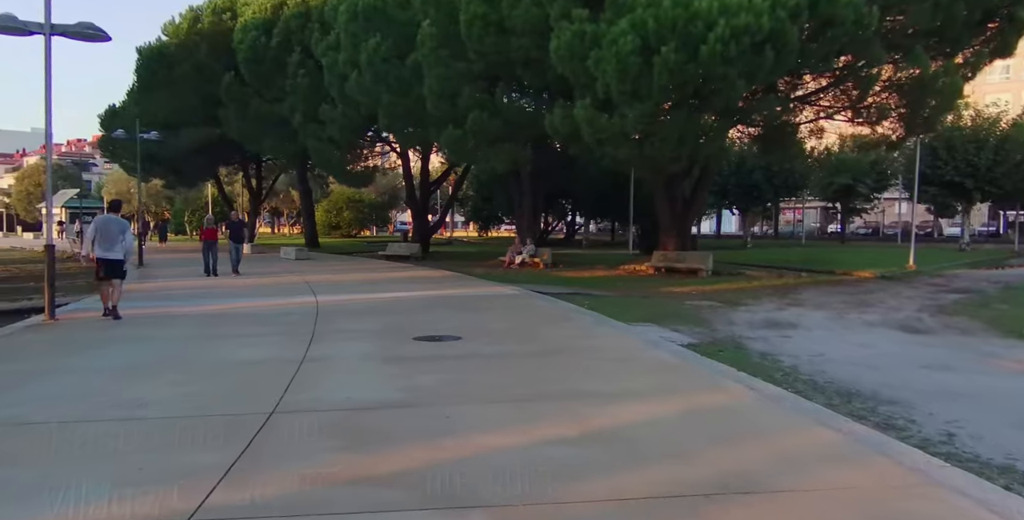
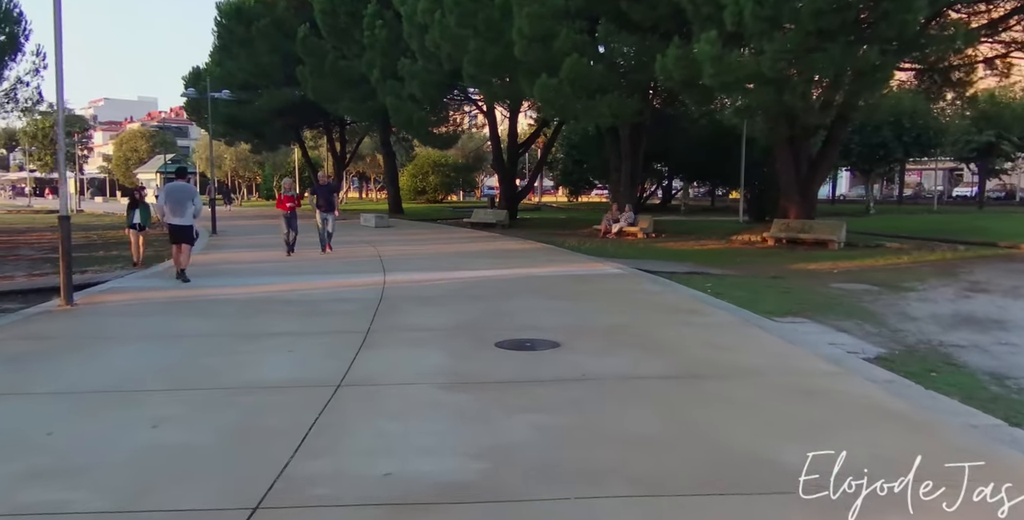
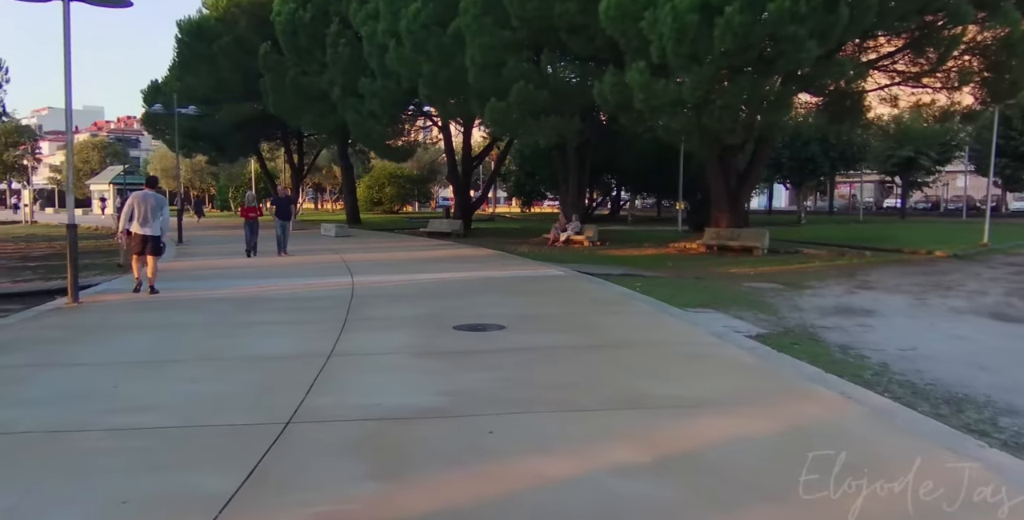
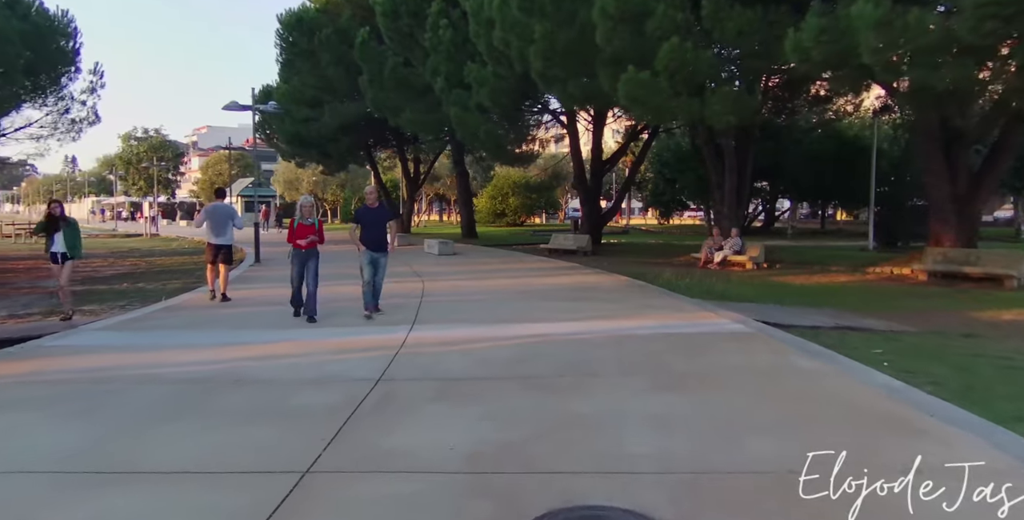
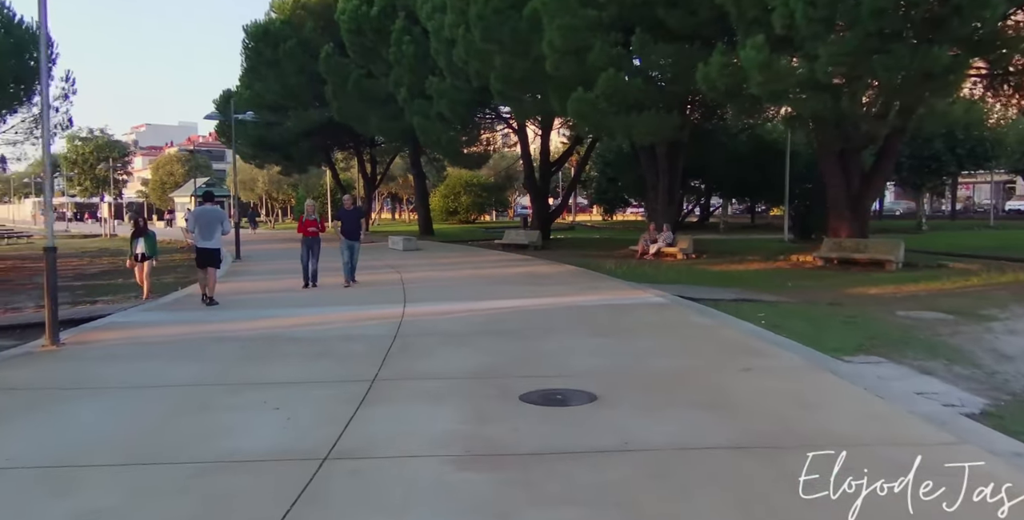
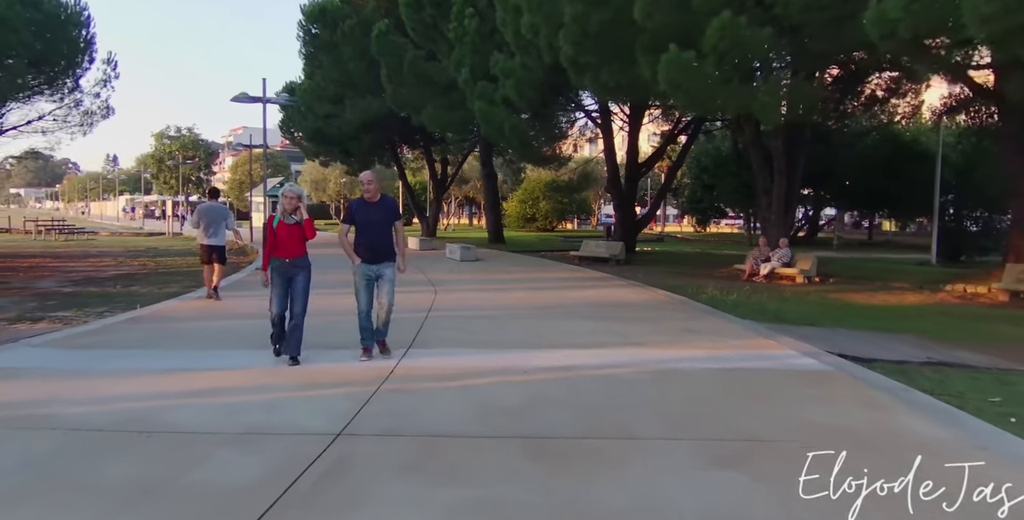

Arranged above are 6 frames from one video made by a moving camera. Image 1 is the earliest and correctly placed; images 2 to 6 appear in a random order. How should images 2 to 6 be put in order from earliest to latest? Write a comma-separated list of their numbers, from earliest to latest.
3, 2, 5, 4, 6
